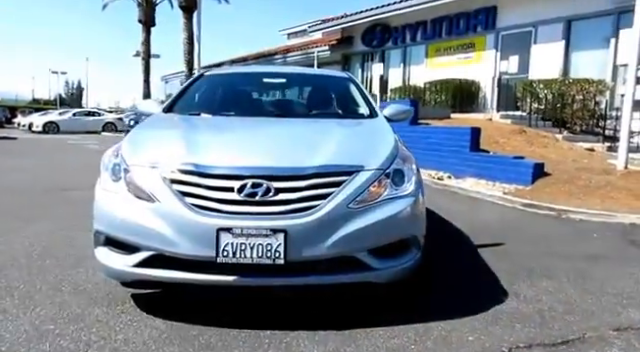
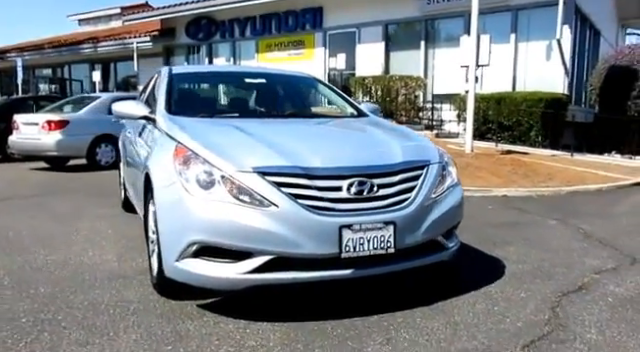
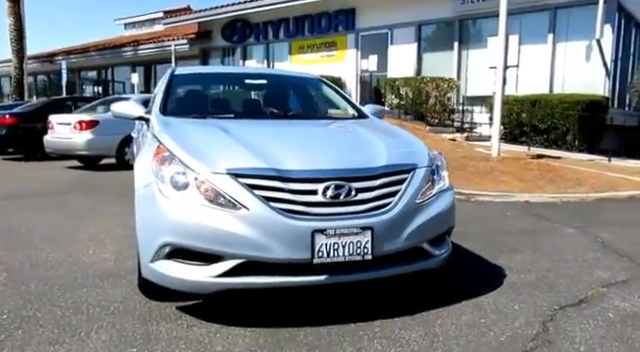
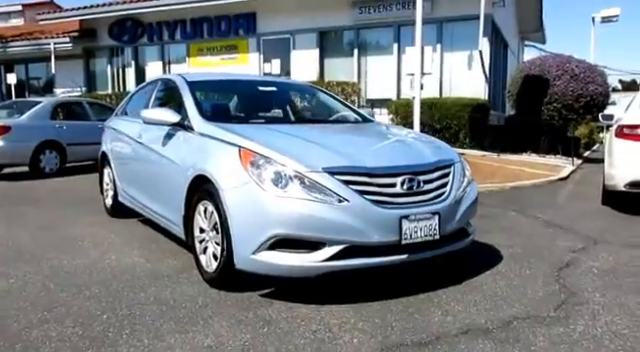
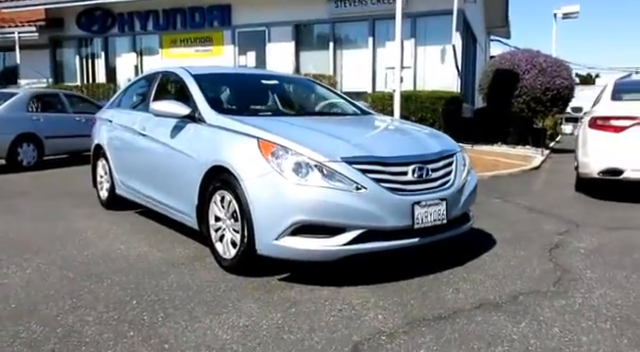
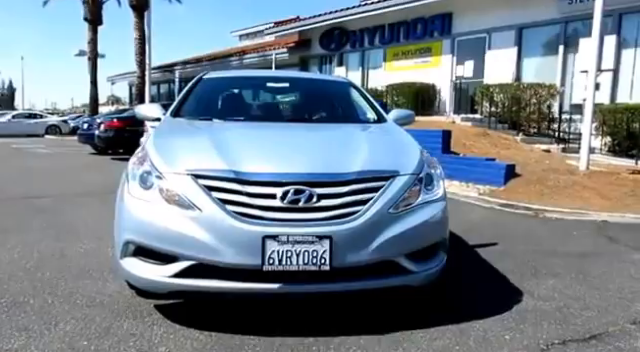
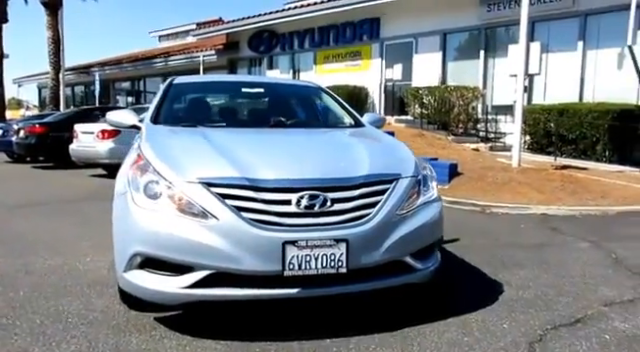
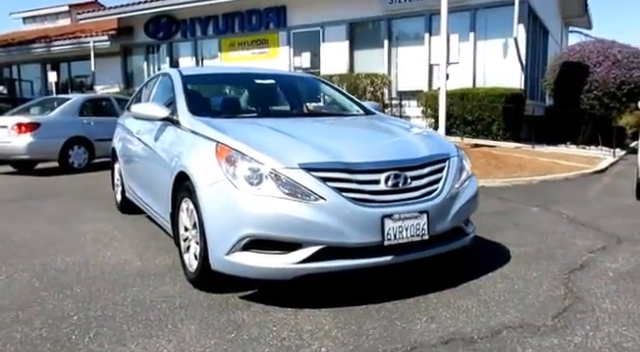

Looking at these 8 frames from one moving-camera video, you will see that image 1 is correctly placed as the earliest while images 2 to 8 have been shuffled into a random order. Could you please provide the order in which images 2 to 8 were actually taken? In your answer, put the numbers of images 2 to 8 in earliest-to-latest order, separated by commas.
6, 7, 3, 2, 8, 4, 5
